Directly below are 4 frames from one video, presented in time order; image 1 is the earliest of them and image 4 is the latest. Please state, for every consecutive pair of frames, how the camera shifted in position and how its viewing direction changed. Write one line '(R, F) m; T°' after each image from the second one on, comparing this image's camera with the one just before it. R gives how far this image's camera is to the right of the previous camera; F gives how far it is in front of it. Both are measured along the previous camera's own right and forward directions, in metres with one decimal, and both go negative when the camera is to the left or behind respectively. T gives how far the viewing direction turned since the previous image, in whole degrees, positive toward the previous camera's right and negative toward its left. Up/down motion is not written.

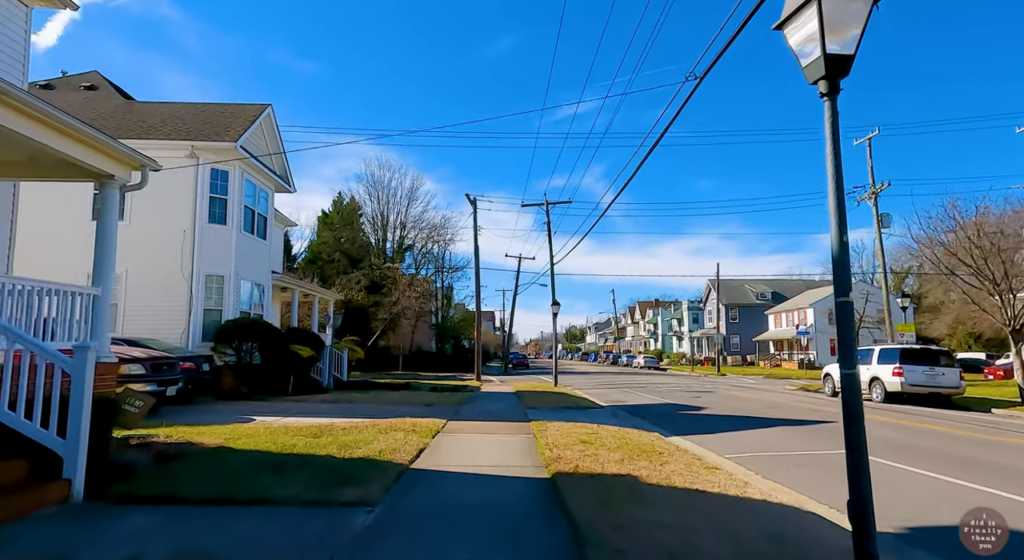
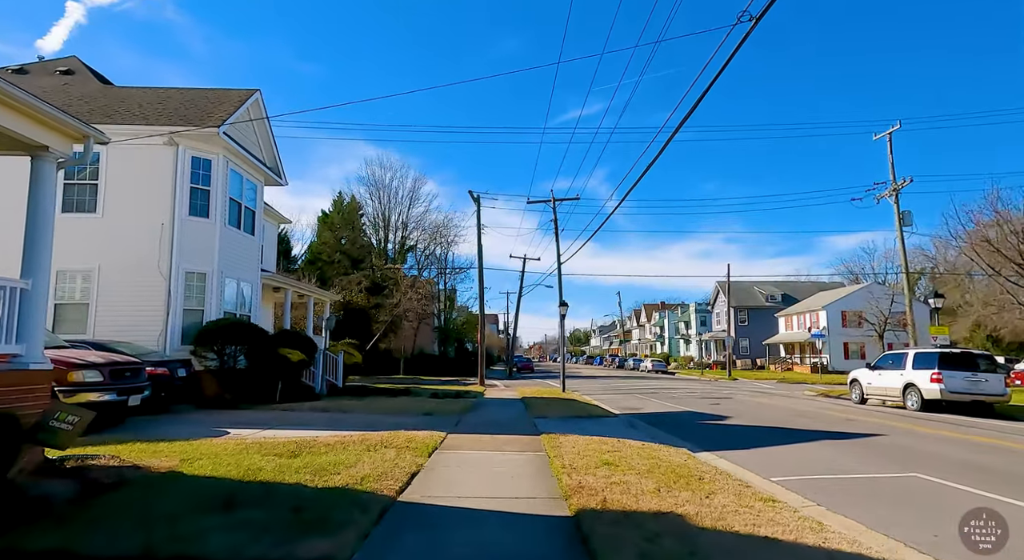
(-0.1, +1.3) m; 0°
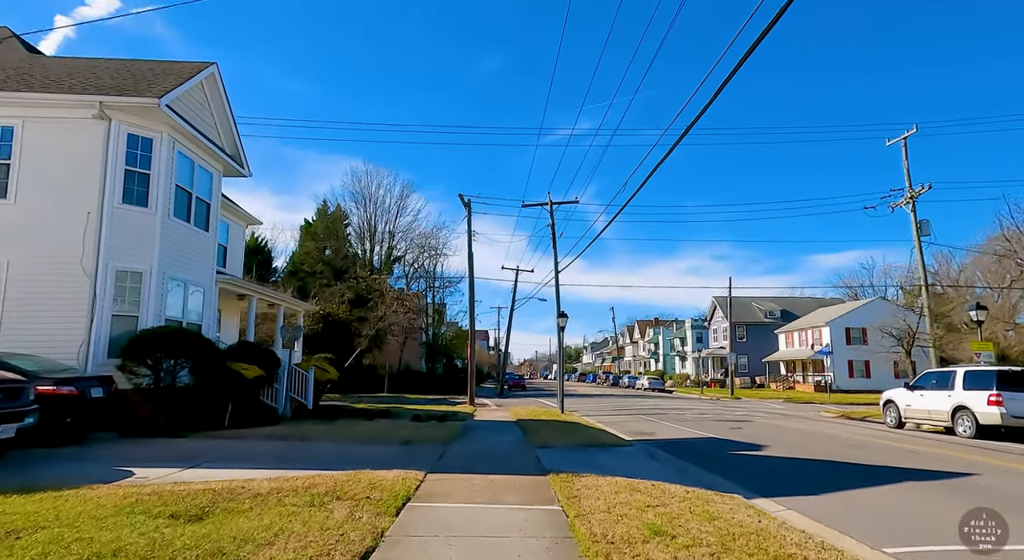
(-0.1, +2.4) m; +1°
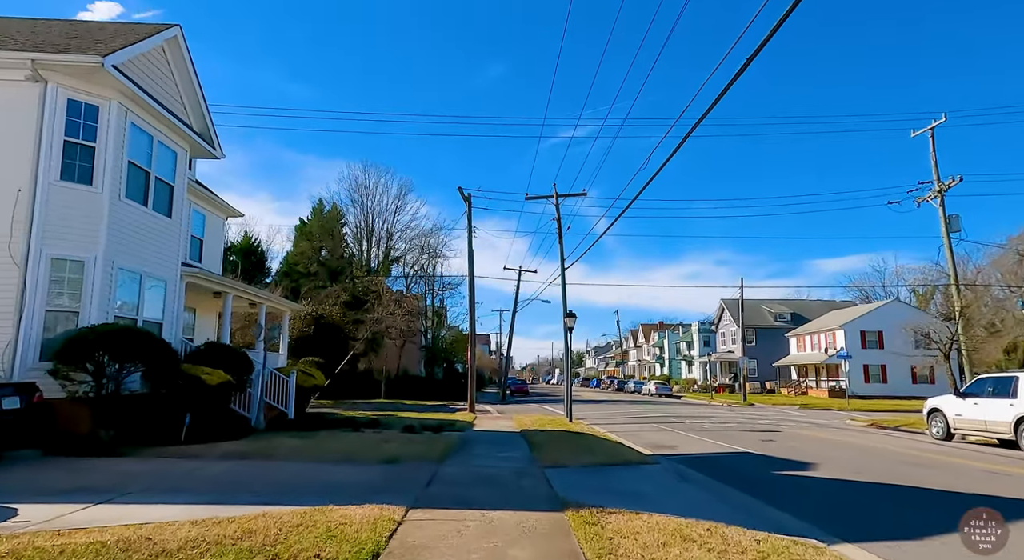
(-0.1, +1.9) m; 0°
